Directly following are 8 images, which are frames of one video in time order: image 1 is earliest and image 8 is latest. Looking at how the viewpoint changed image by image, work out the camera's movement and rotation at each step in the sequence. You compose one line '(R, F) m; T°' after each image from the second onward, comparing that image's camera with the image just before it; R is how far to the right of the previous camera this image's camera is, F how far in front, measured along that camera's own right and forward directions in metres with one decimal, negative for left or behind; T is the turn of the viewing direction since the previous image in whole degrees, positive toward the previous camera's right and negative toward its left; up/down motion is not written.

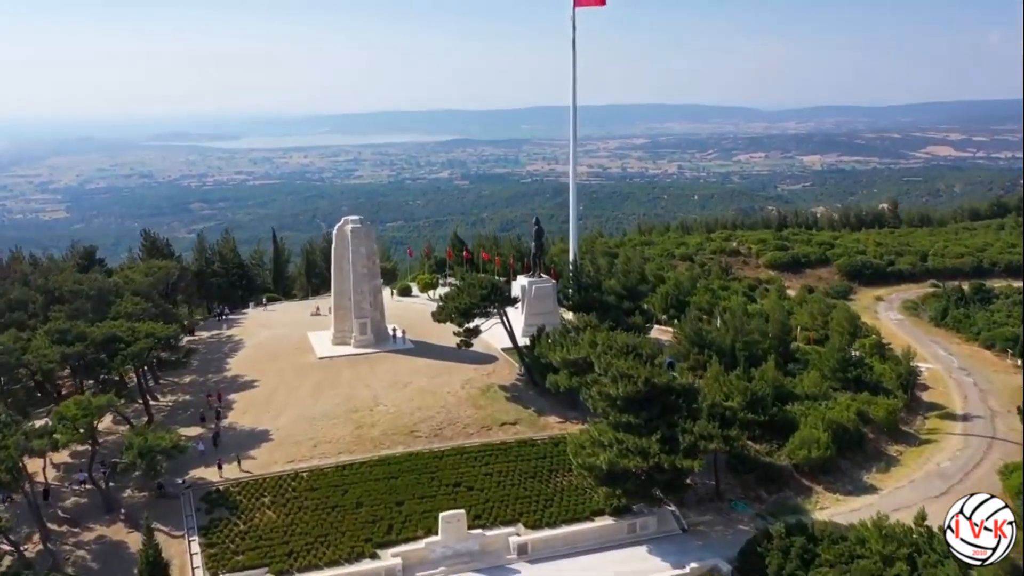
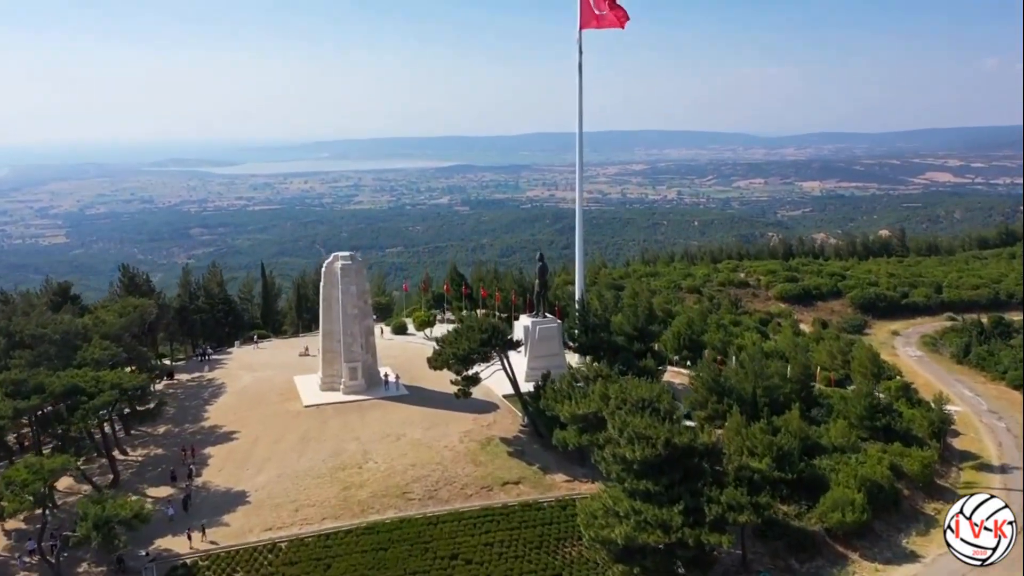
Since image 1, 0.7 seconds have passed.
(-0.1, +1.3) m; 0°
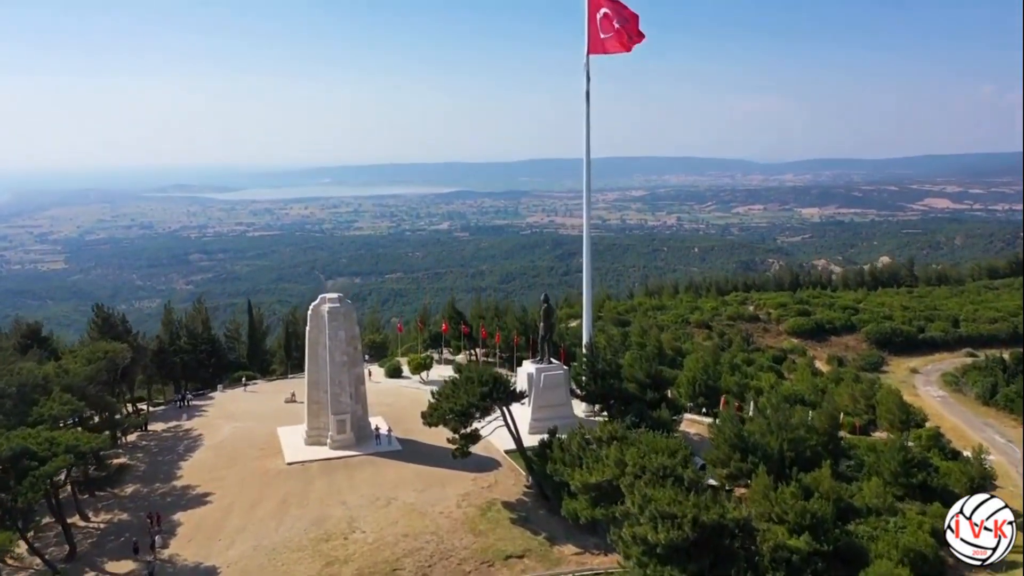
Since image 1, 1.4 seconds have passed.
(-0.1, +1.4) m; 0°
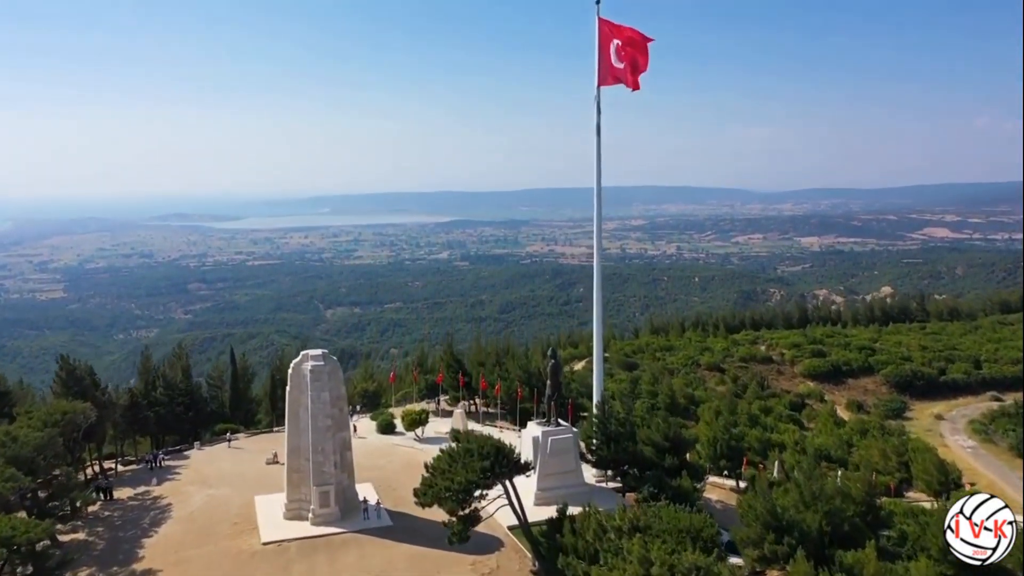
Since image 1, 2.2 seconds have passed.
(-0.1, +1.6) m; 0°
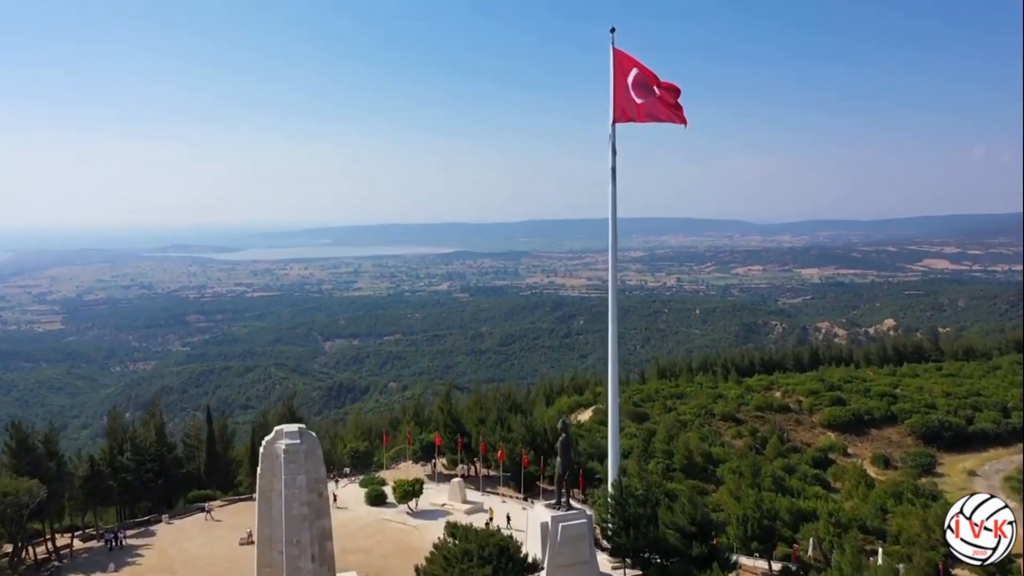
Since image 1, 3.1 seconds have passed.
(-0.1, +1.8) m; 0°
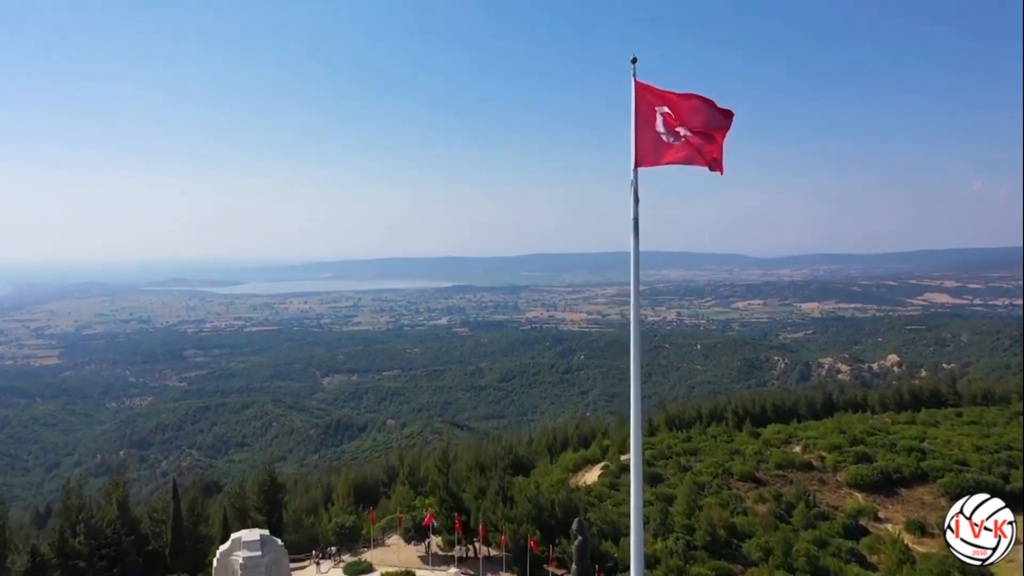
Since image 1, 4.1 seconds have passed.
(-0.1, +2.0) m; 0°
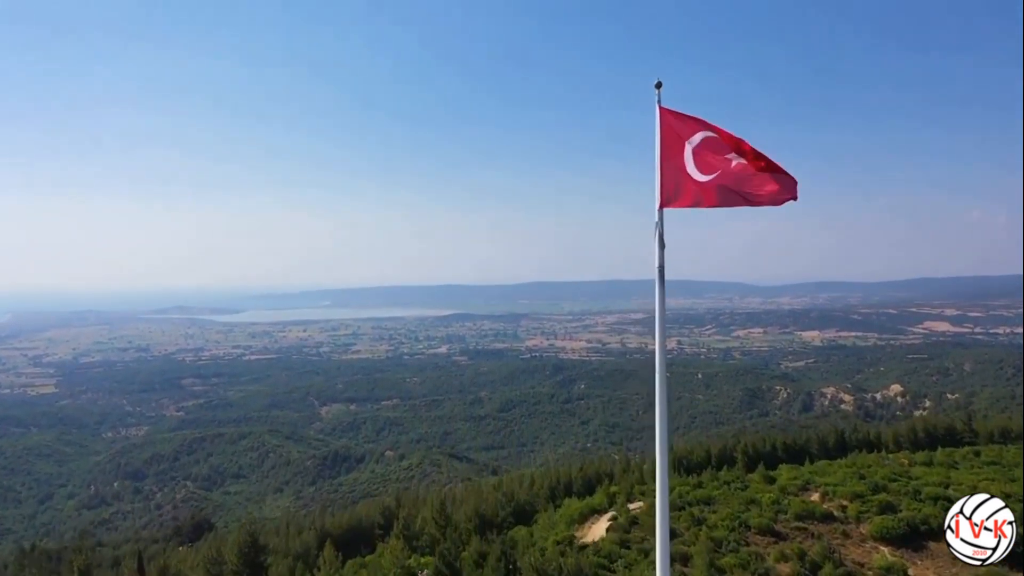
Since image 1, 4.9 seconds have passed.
(-0.1, +1.6) m; 0°
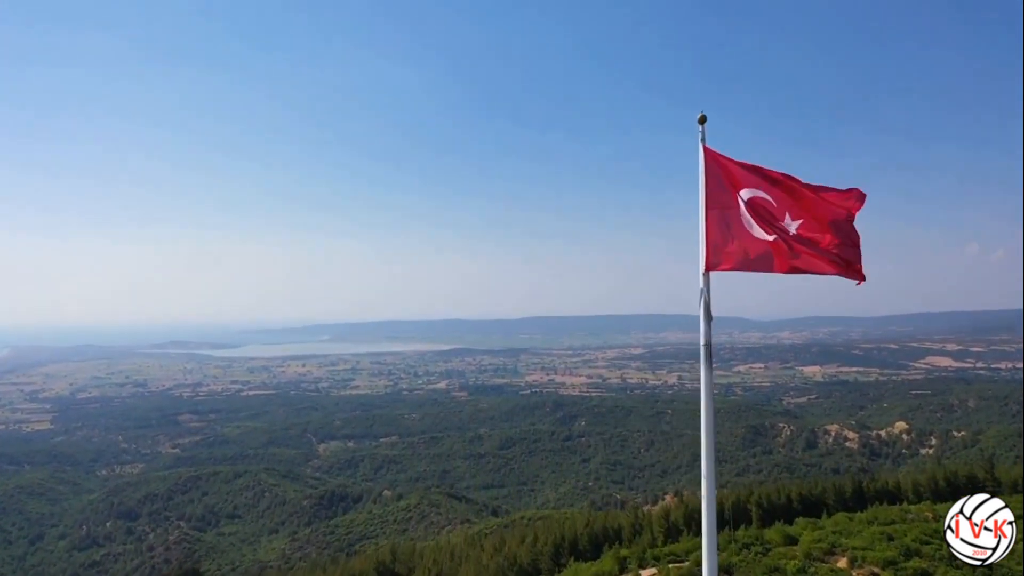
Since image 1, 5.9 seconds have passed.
(-0.1, +2.0) m; 0°
